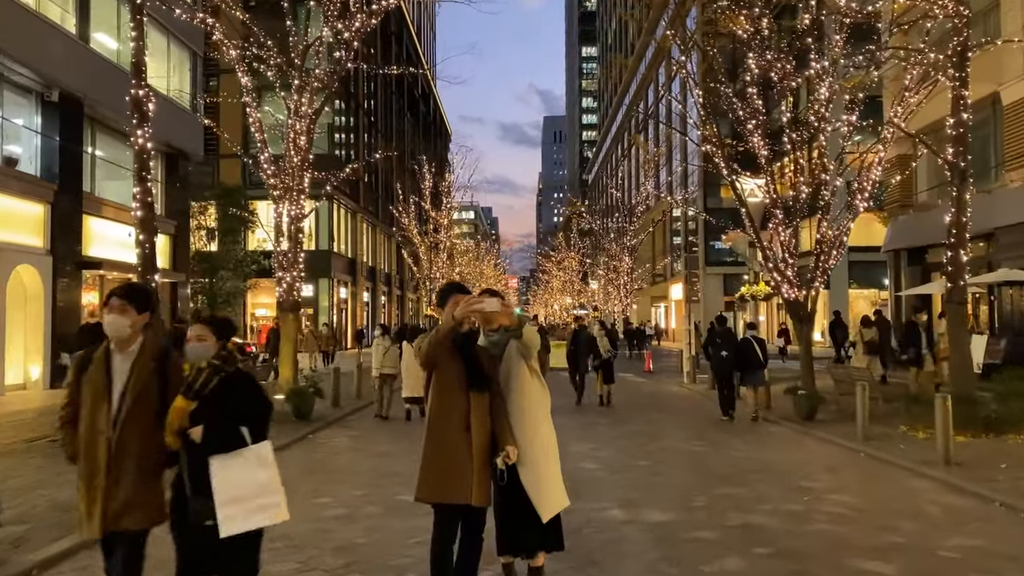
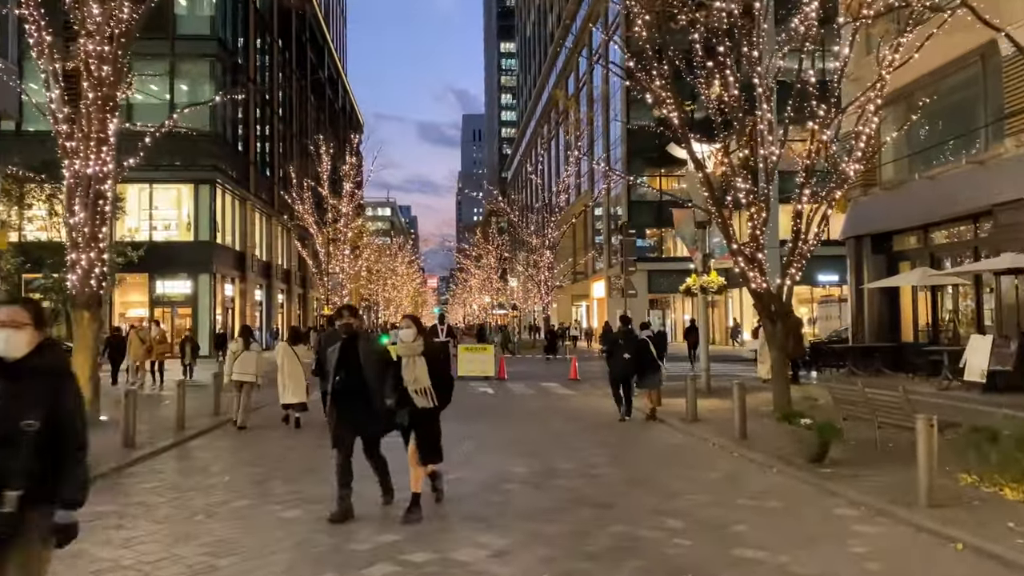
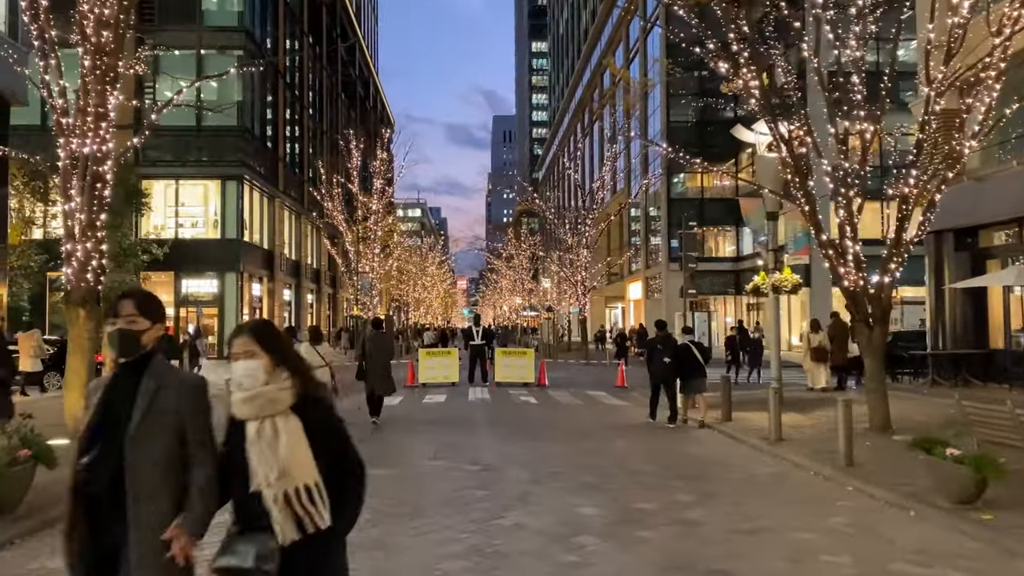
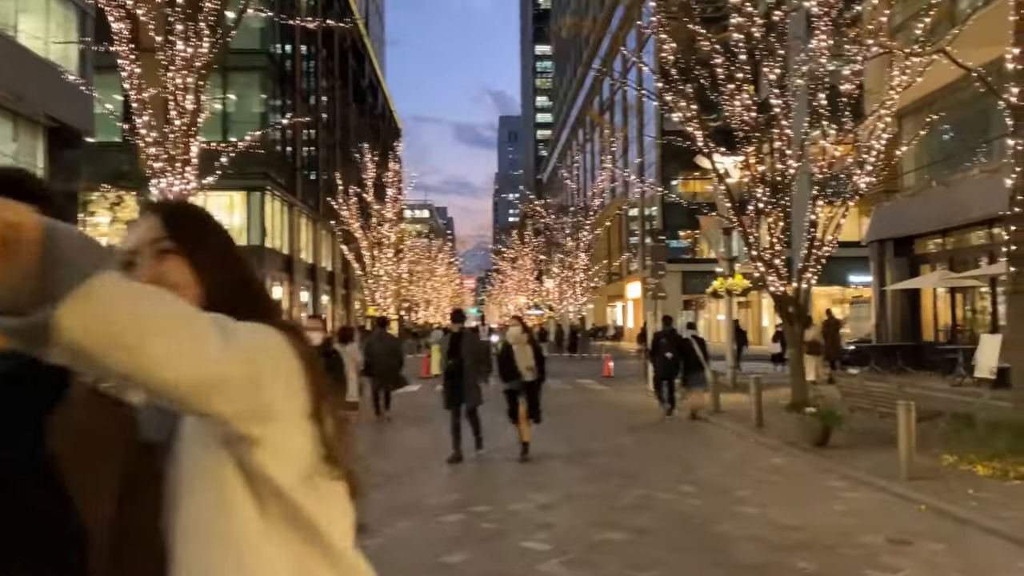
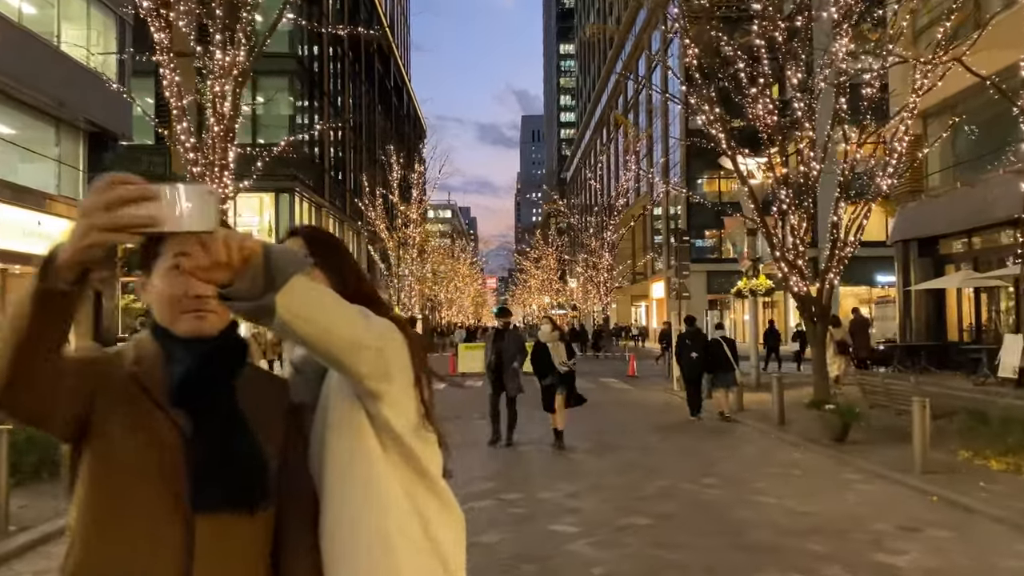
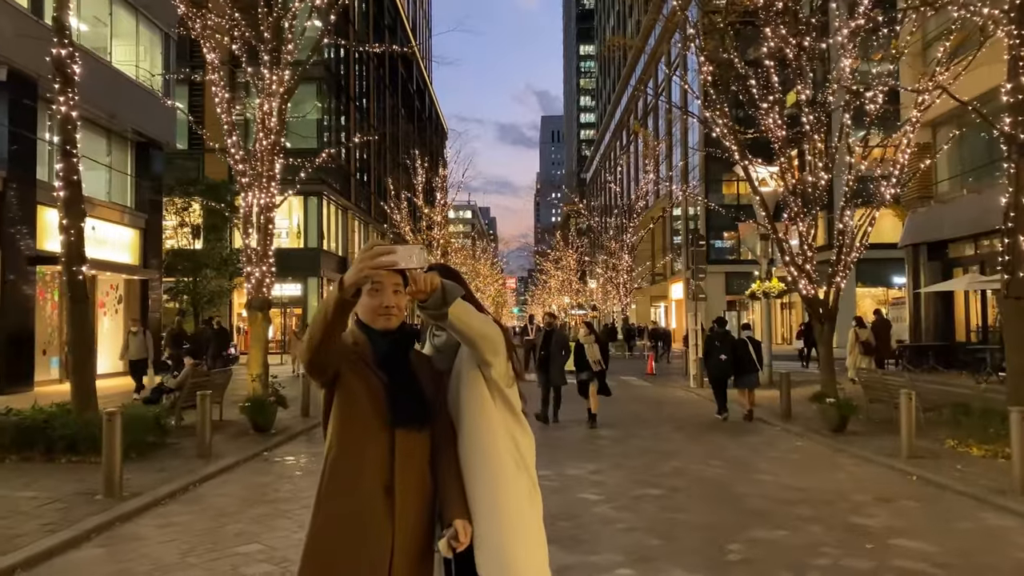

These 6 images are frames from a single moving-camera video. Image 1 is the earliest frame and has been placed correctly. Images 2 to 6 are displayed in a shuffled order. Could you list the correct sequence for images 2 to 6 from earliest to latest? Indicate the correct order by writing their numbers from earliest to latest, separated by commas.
6, 5, 4, 2, 3
